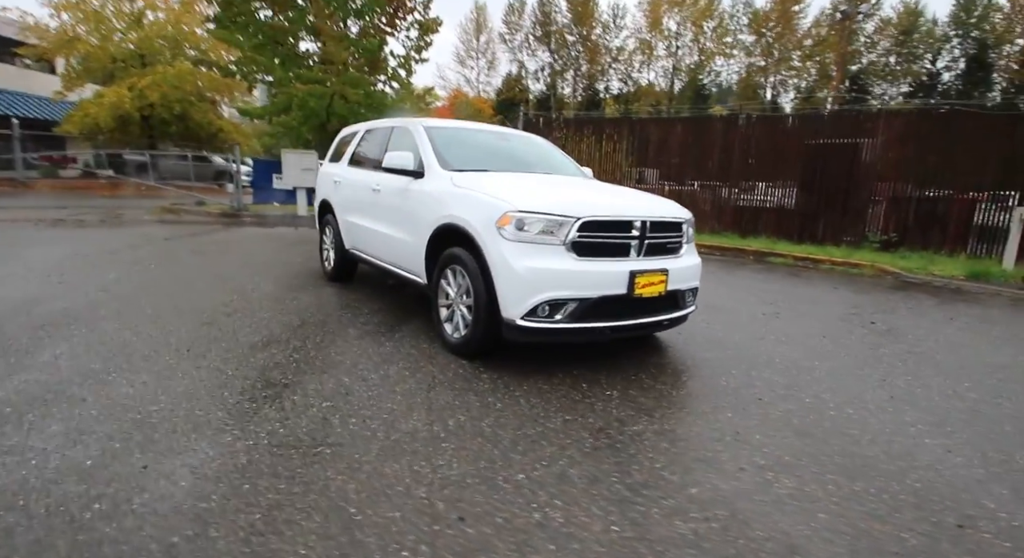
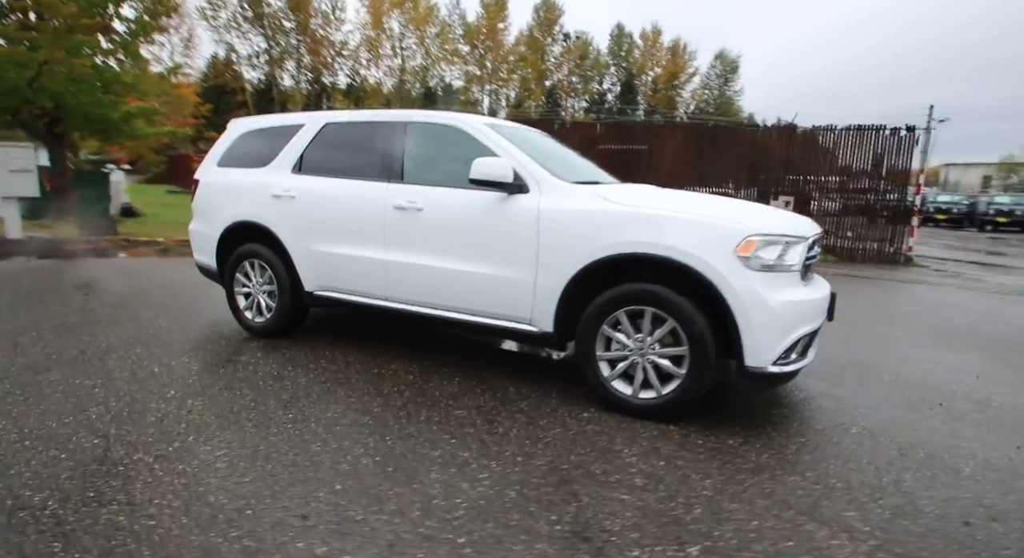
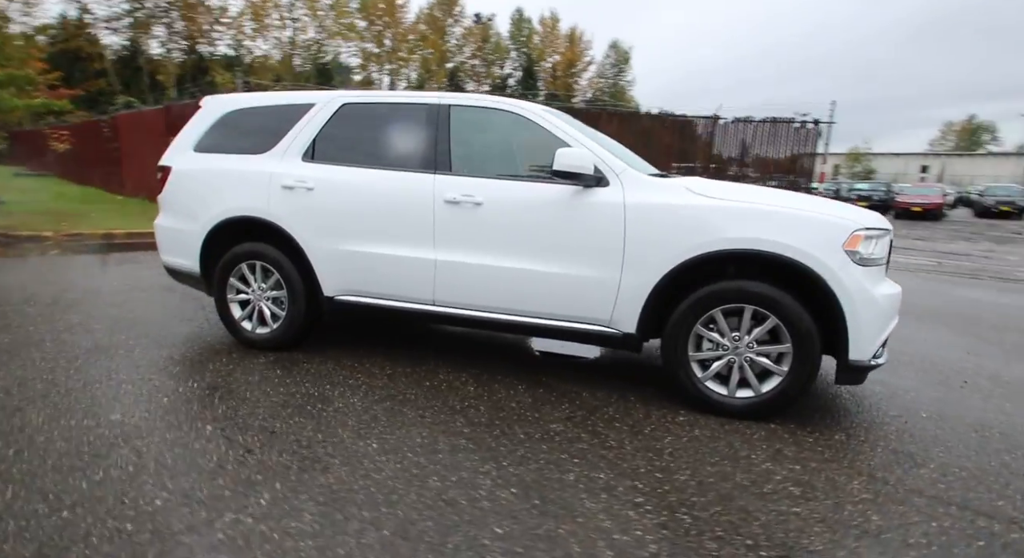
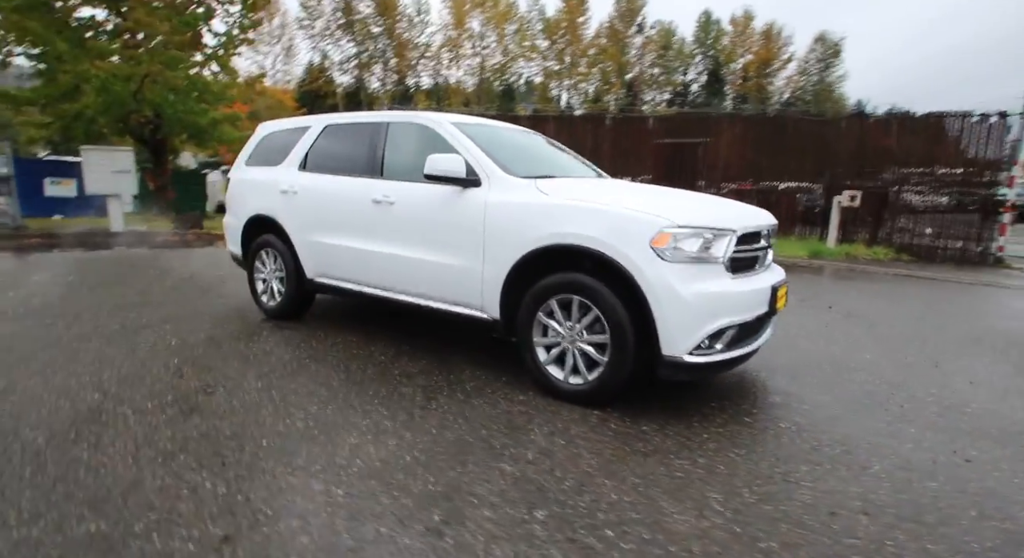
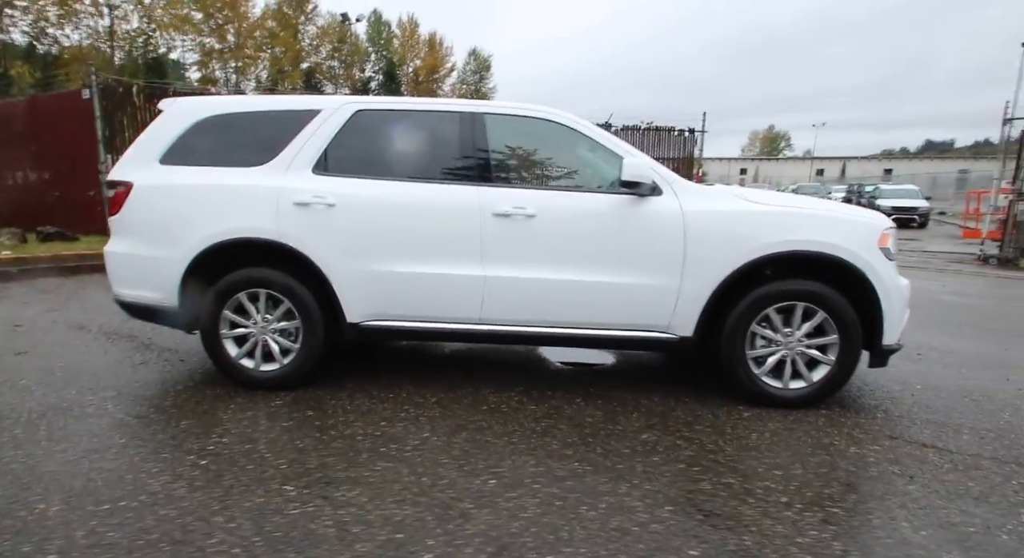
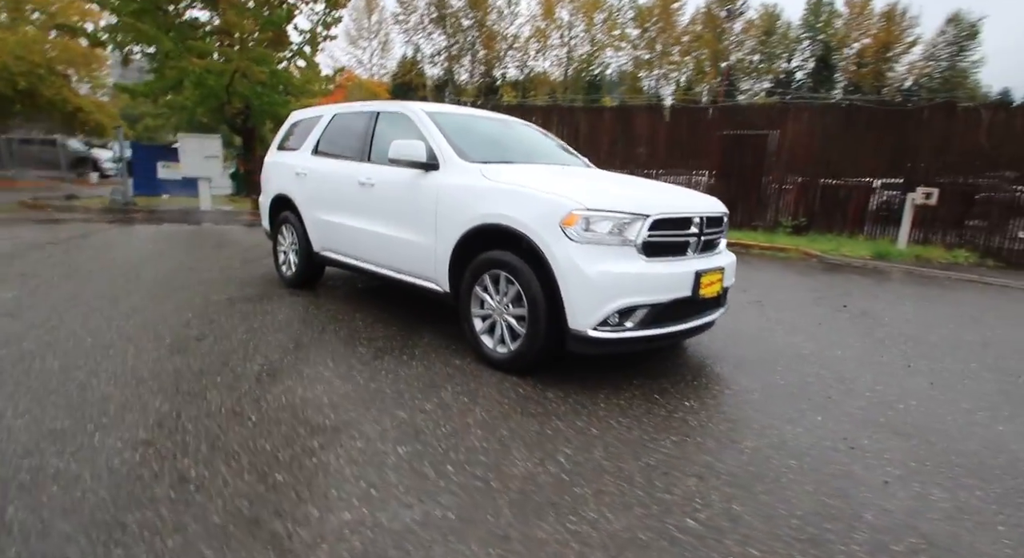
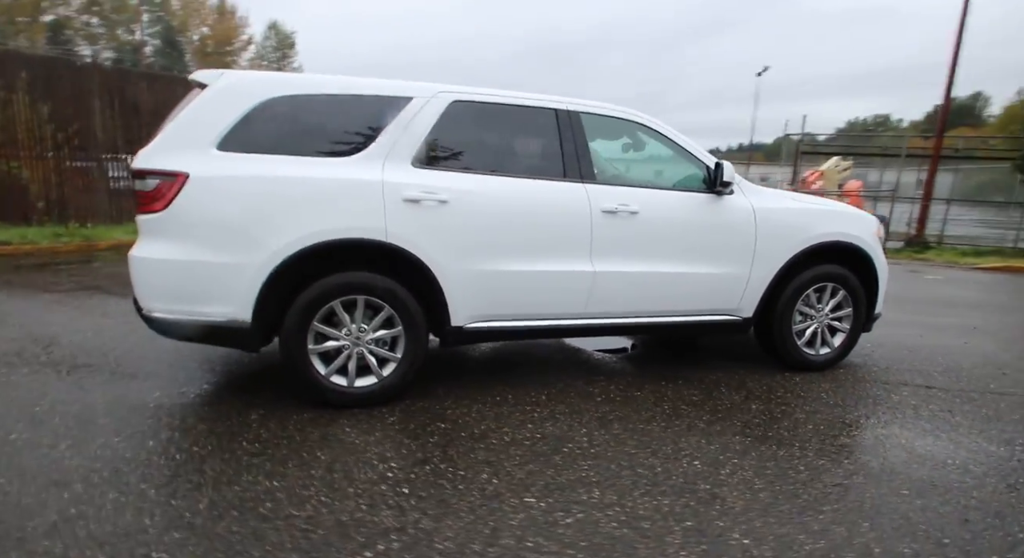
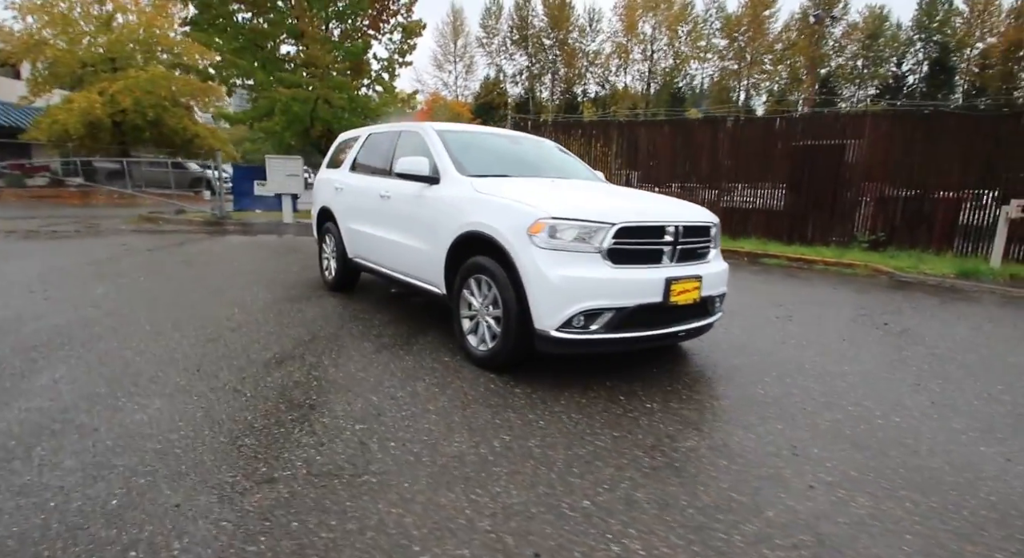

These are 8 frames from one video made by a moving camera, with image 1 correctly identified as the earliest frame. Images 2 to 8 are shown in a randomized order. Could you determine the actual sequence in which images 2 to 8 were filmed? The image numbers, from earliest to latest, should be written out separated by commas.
8, 6, 4, 2, 3, 5, 7
